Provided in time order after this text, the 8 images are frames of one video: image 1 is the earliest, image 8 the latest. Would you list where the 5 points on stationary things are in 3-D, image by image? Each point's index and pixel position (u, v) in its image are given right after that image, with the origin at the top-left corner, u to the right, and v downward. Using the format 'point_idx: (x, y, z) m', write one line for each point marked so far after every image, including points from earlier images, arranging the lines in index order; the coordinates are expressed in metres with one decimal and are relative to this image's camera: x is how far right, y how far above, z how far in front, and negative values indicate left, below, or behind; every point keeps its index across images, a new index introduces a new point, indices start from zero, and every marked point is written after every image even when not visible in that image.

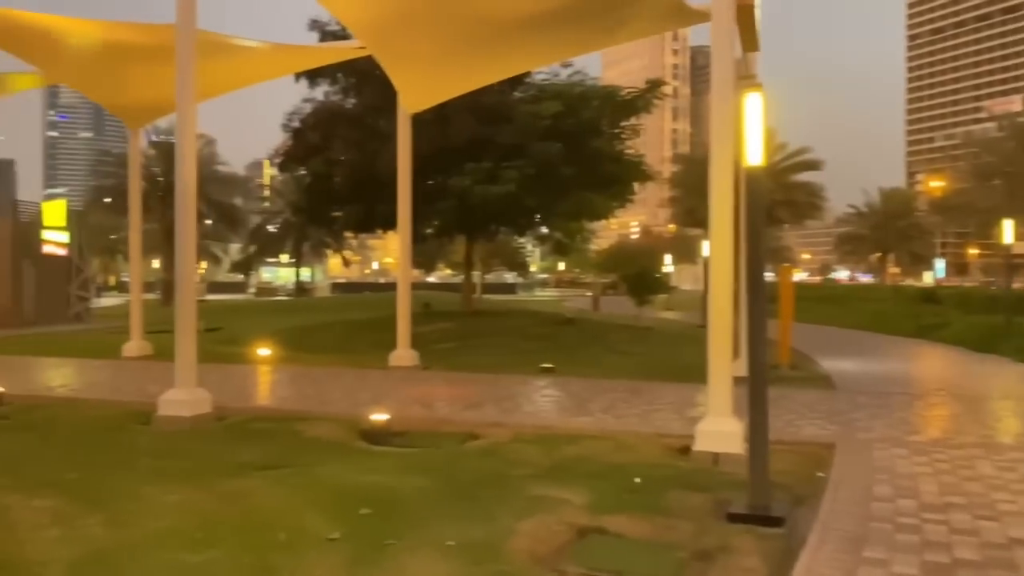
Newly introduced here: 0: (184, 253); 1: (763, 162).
0: (-4.4, +0.5, +11.2) m
1: (+2.1, +1.0, +6.9) m
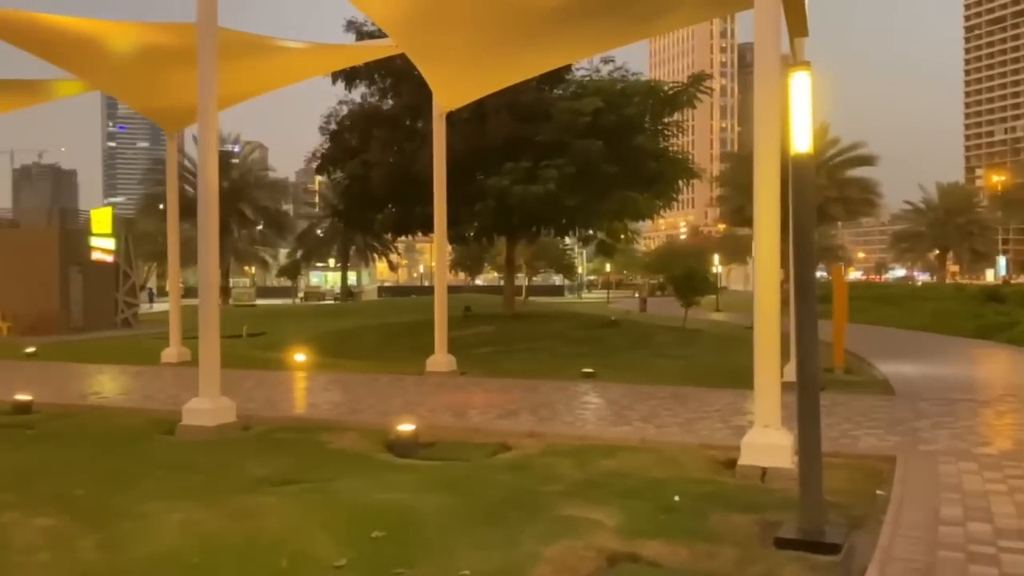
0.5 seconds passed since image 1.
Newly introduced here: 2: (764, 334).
0: (-4.0, +0.4, +10.9) m
1: (+2.3, +1.0, +6.2) m
2: (+2.5, -0.5, +8.2) m
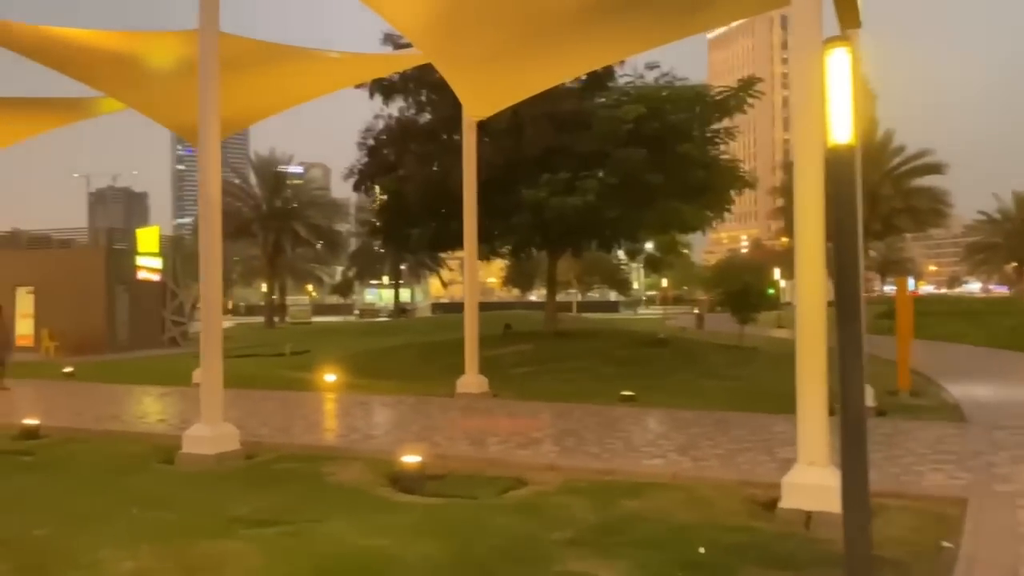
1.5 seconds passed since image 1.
0: (-3.7, +0.2, +10.3) m
1: (+2.2, +0.9, +5.2) m
2: (+2.6, -0.6, +7.2) m
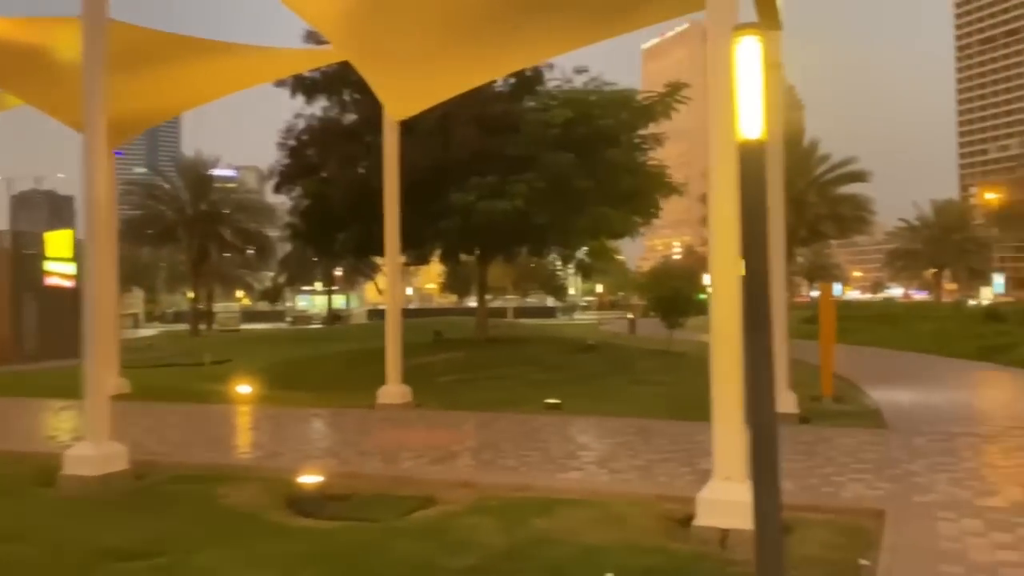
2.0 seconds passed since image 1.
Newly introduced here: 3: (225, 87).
0: (-4.8, +0.1, +9.5) m
1: (+1.5, +0.9, +4.9) m
2: (+1.7, -0.6, +6.8) m
3: (-5.4, +3.7, +15.3) m
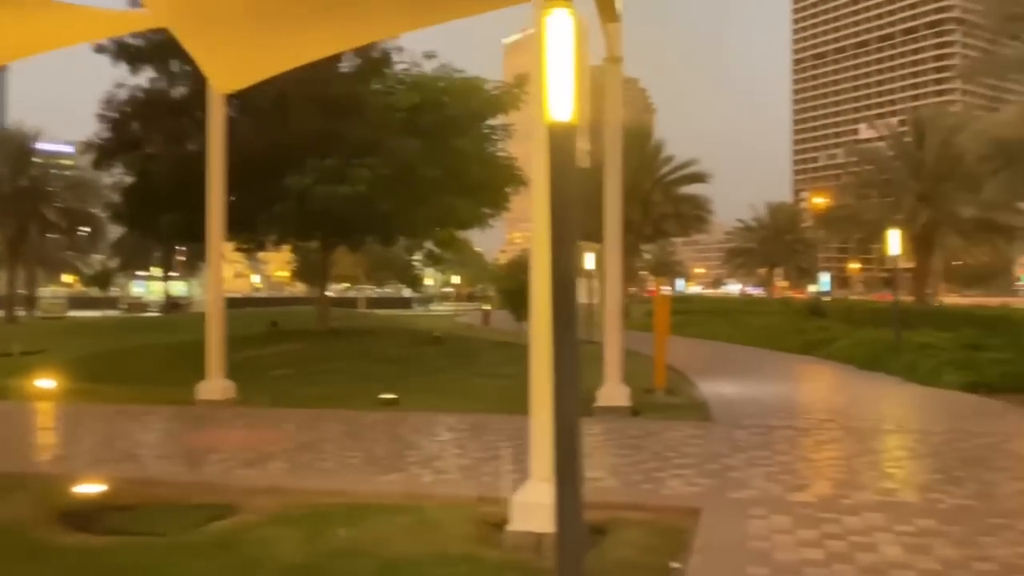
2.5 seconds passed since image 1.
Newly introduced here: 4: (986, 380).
0: (-6.6, +0.3, +8.0) m
1: (+0.3, +0.9, +4.6) m
2: (+0.2, -0.6, +6.5) m
3: (-8.1, +4.0, +13.6) m
4: (+9.1, -1.8, +15.9) m
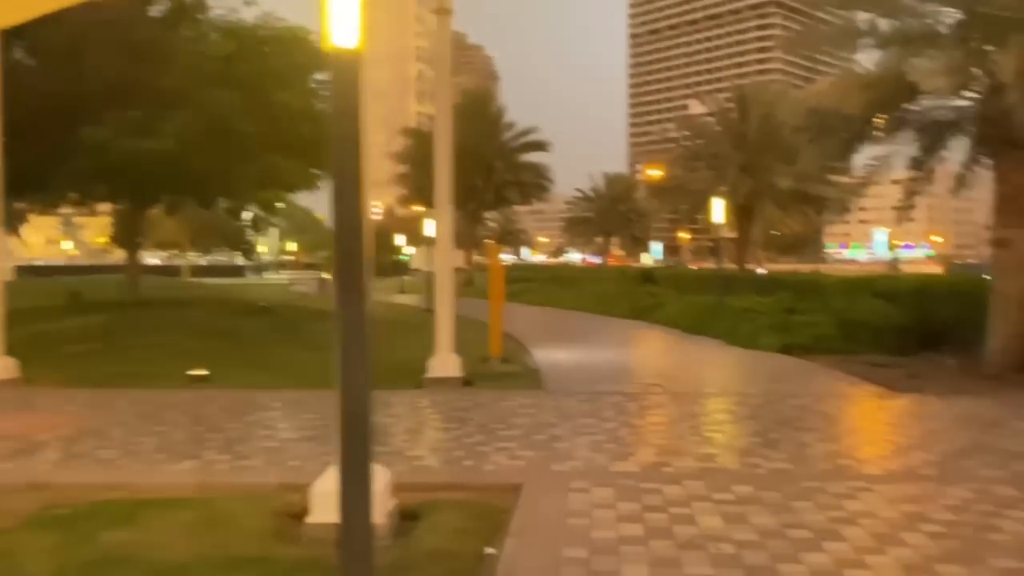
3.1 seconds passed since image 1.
0: (-8.2, +0.5, +6.0) m
1: (-0.7, +1.1, +3.8) m
2: (-1.2, -0.3, +5.8) m
3: (-10.7, +4.4, +11.1) m
4: (+5.8, -1.1, +16.7) m
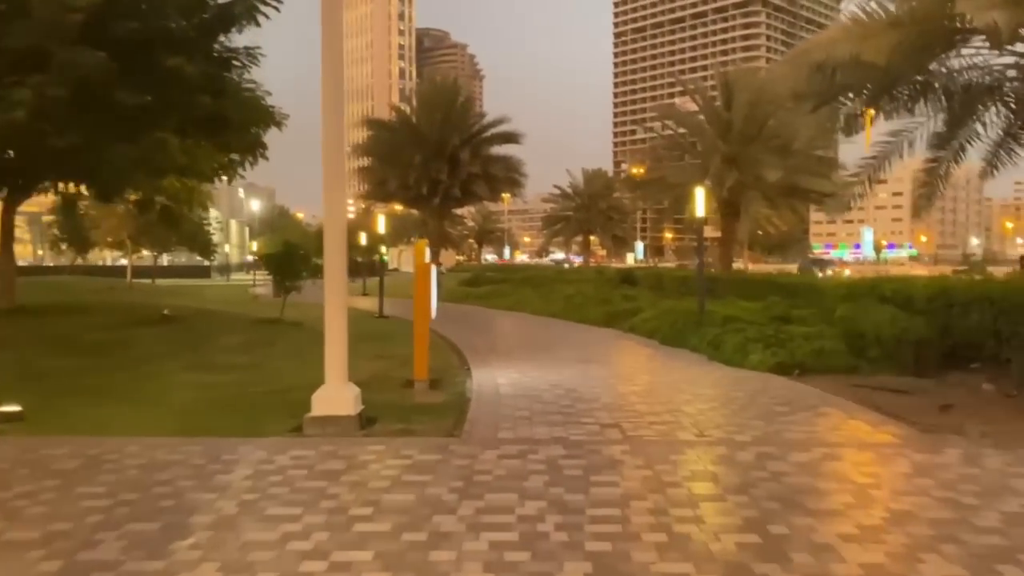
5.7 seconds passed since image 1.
0: (-9.1, +0.4, +2.8) m
1: (-1.5, +1.0, +0.7) m
2: (-2.1, -0.4, +2.7) m
3: (-11.7, +4.3, +7.8) m
4: (+4.7, -1.2, +13.7) m
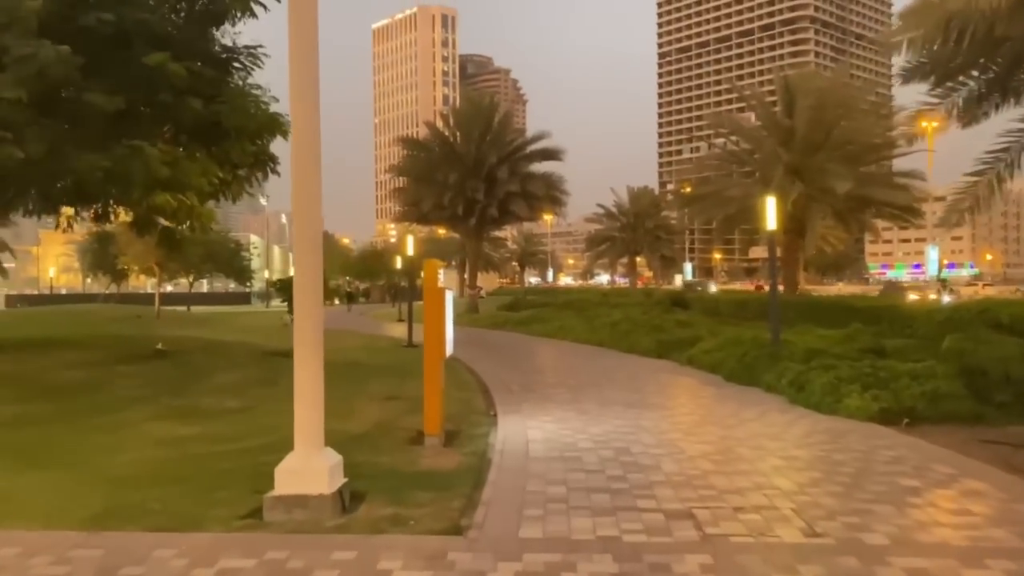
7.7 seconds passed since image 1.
0: (-9.2, +0.3, +0.8) m
1: (-1.8, +1.0, -1.6) m
2: (-2.2, -0.5, +0.4) m
3: (-11.5, +4.0, +6.1) m
4: (+5.2, -1.5, +11.0) m
